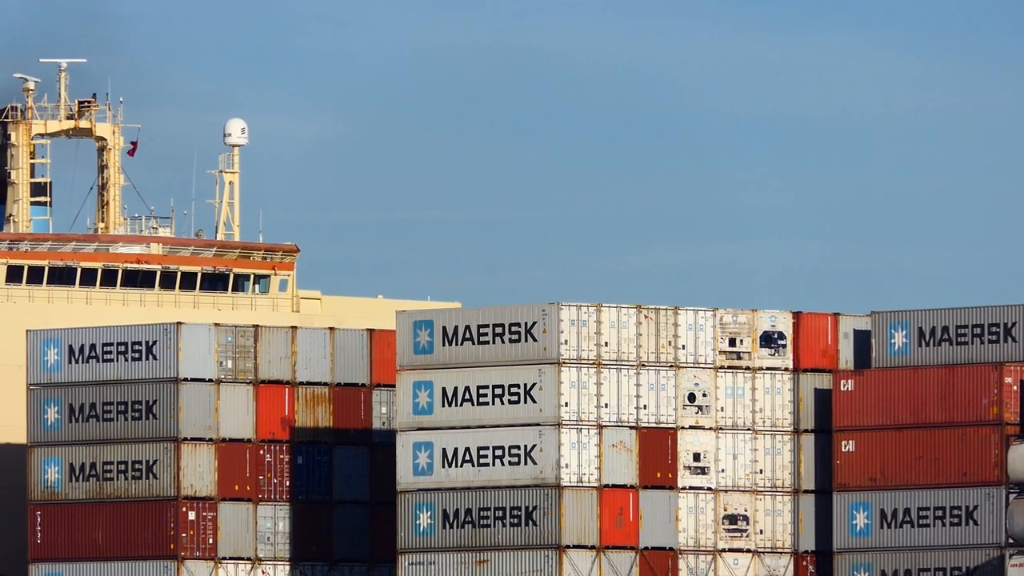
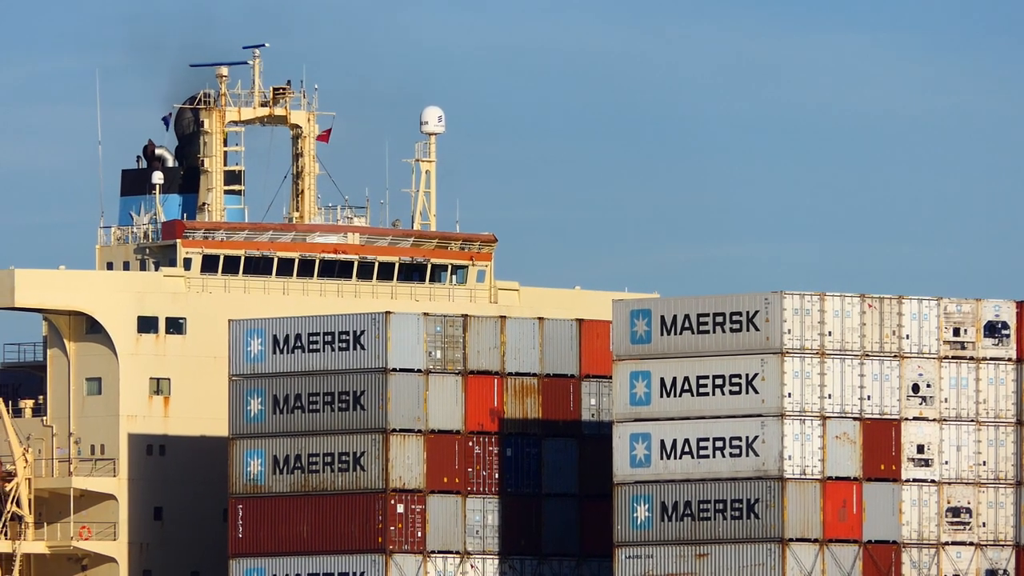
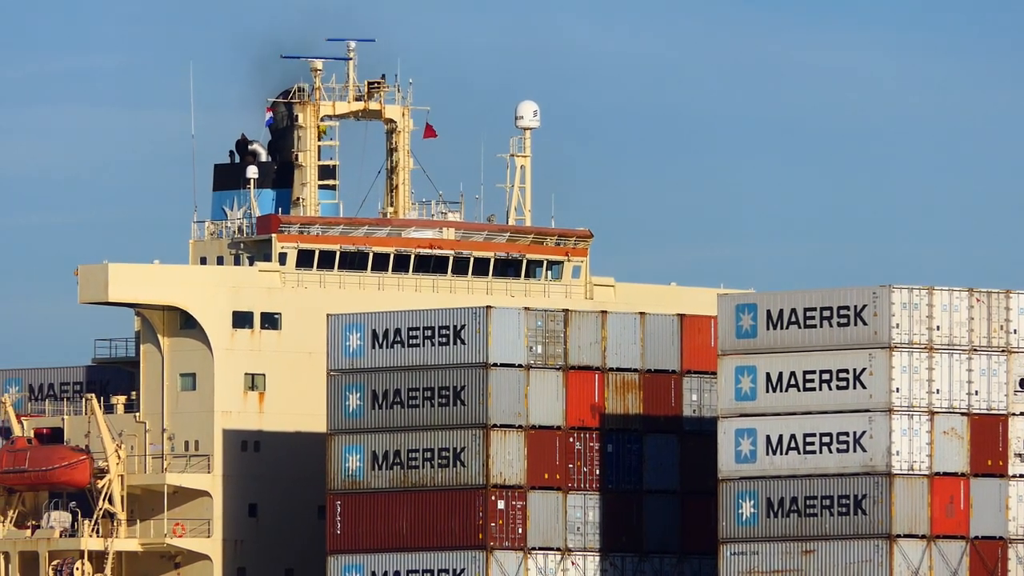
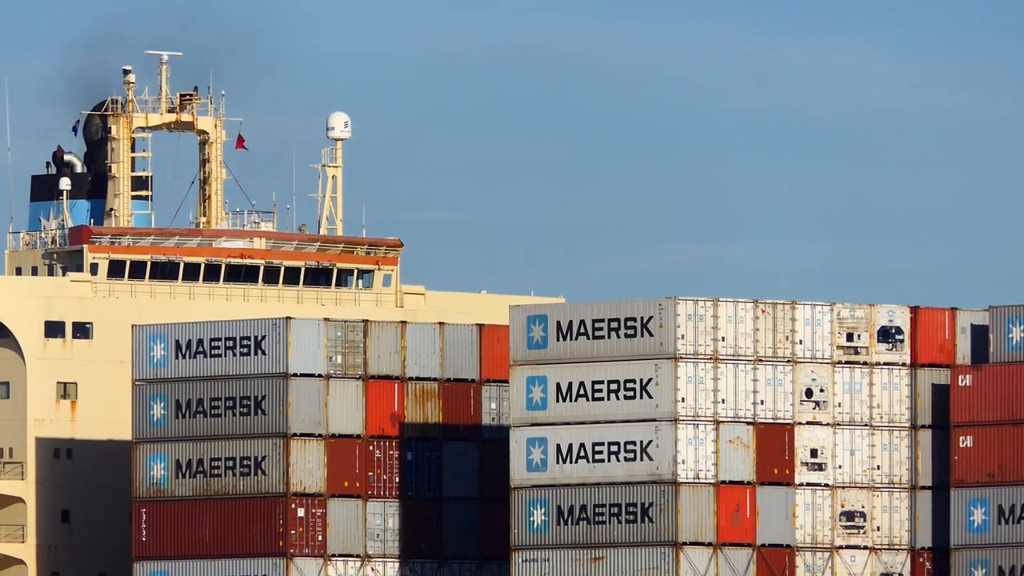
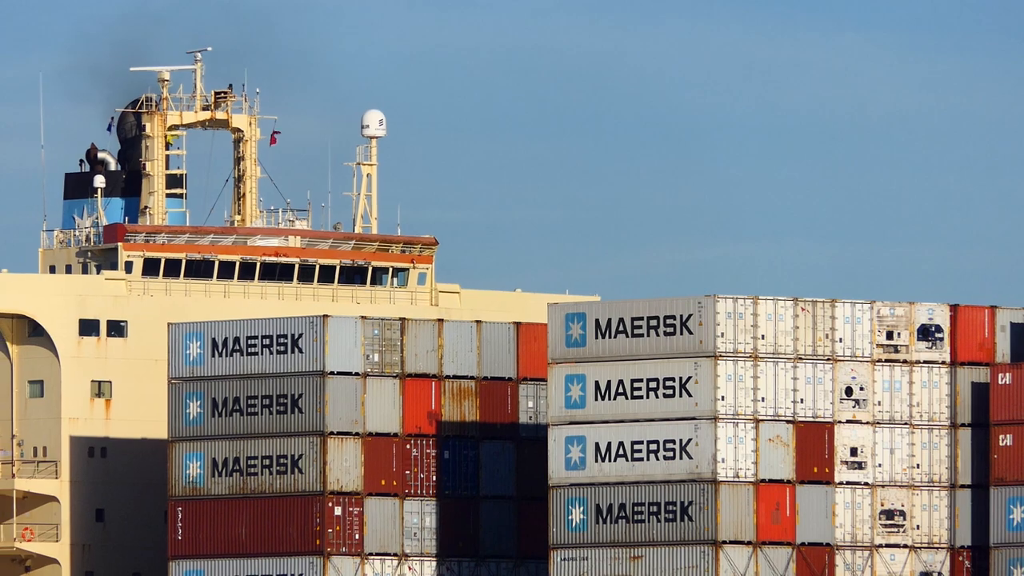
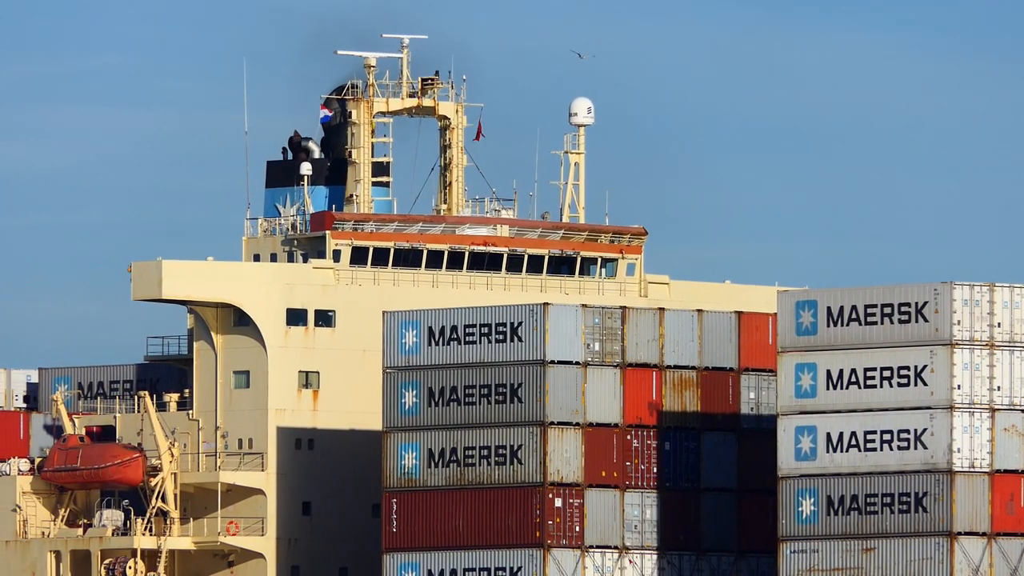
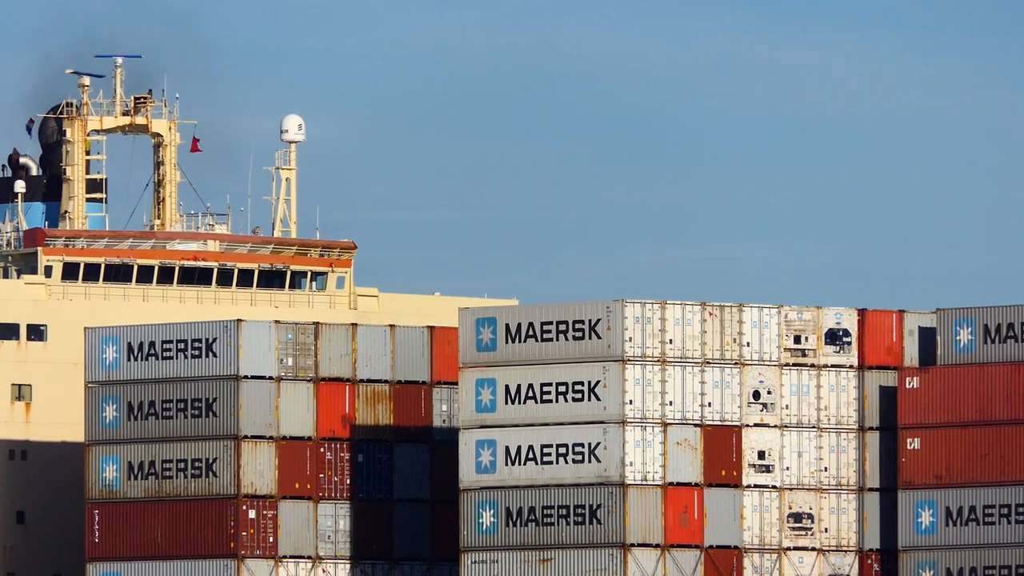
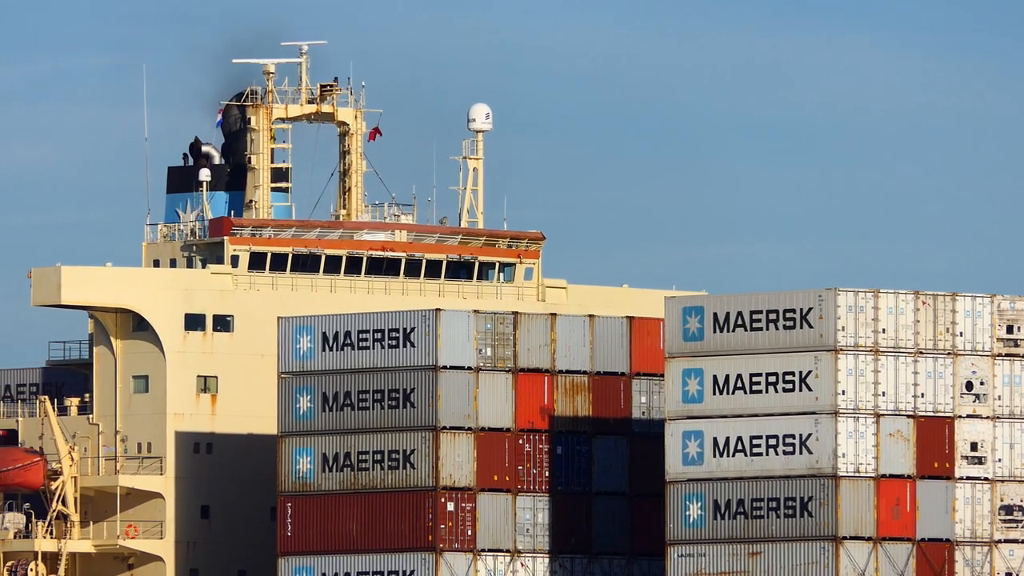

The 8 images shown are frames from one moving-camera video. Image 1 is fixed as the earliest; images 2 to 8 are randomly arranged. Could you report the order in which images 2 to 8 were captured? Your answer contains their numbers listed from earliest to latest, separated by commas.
7, 4, 5, 2, 8, 3, 6
